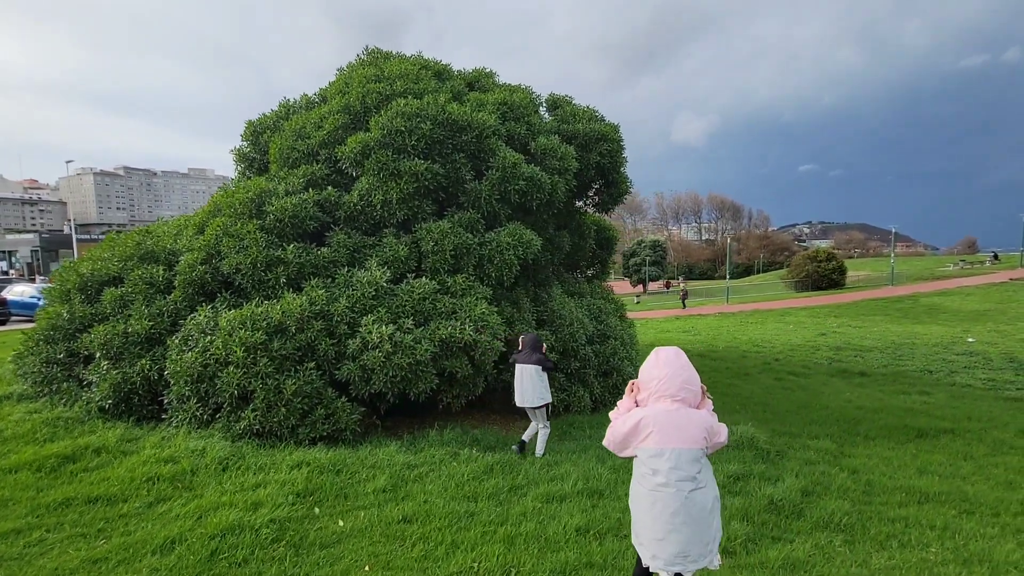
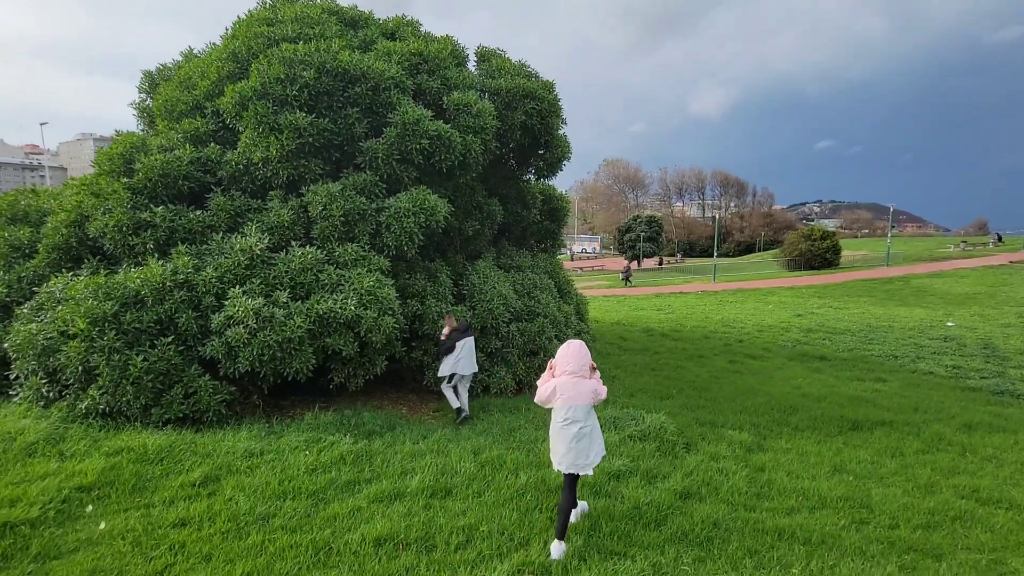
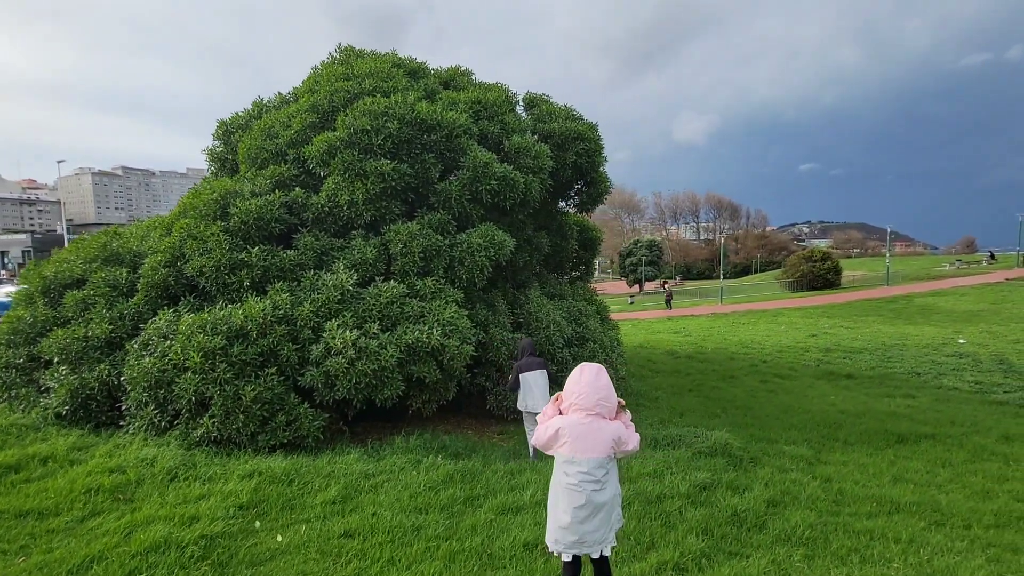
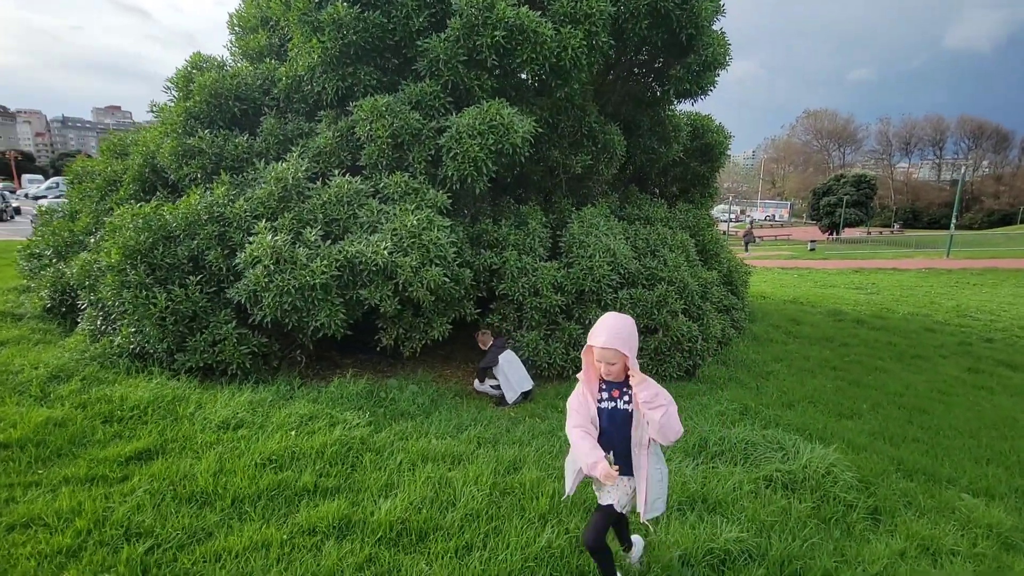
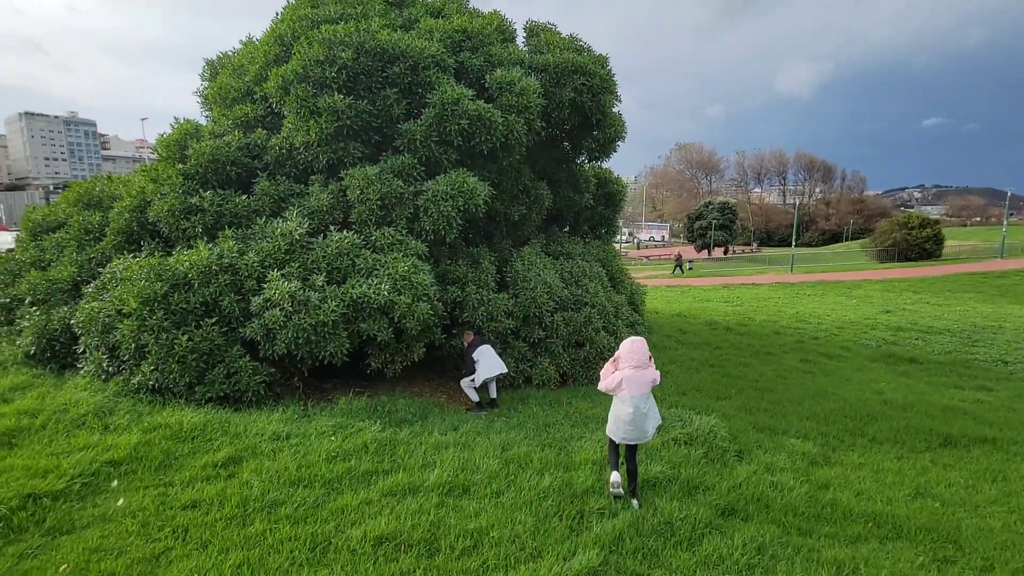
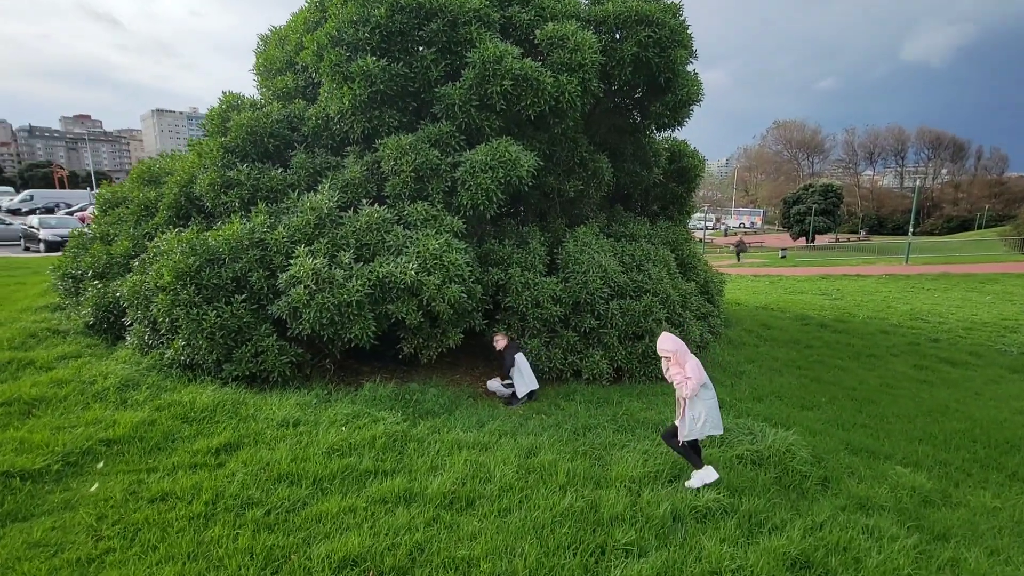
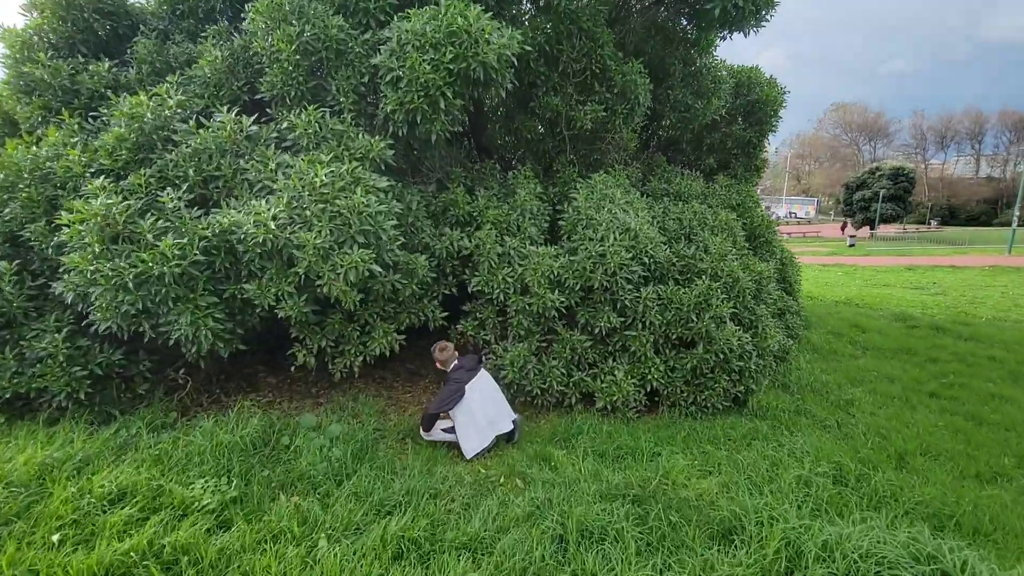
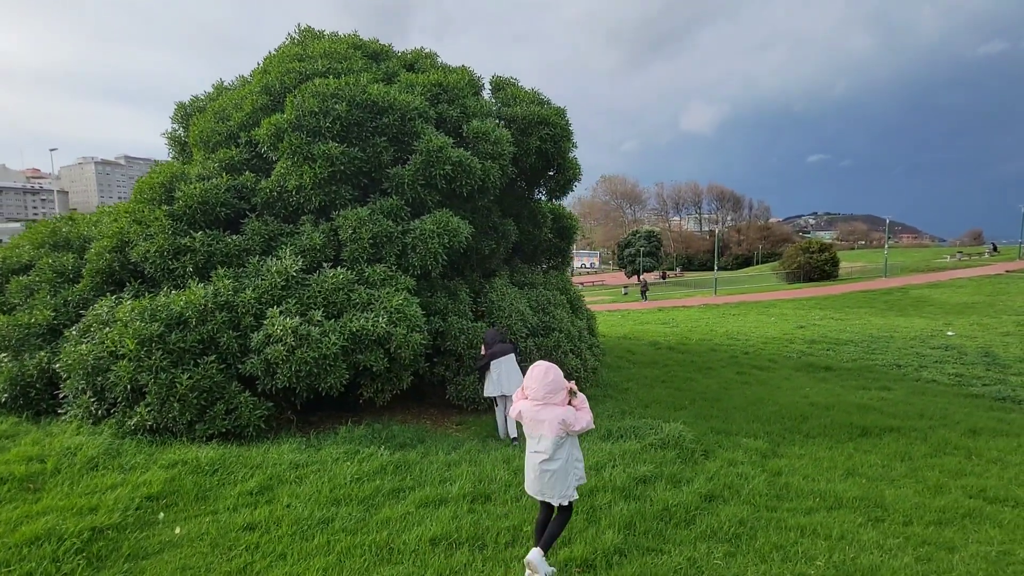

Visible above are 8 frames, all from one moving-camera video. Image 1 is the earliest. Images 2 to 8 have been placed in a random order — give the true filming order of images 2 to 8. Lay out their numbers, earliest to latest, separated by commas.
3, 8, 2, 5, 6, 4, 7
